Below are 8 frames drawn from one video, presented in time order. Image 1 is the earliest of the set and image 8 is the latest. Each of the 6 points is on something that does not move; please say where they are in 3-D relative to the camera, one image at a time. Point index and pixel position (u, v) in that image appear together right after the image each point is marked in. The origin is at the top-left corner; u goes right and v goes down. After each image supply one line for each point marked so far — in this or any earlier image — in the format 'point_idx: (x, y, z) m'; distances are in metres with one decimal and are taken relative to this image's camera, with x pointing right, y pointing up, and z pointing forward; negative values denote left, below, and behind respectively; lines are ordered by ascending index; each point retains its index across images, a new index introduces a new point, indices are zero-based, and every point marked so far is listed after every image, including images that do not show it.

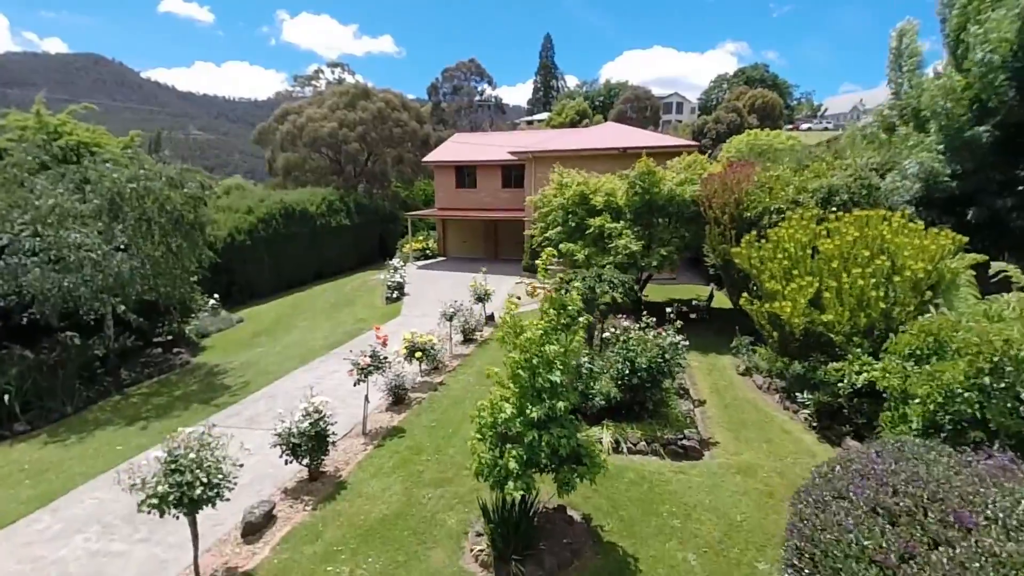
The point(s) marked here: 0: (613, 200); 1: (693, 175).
0: (+2.9, +2.6, +14.5) m
1: (+5.1, +3.2, +14.2) m
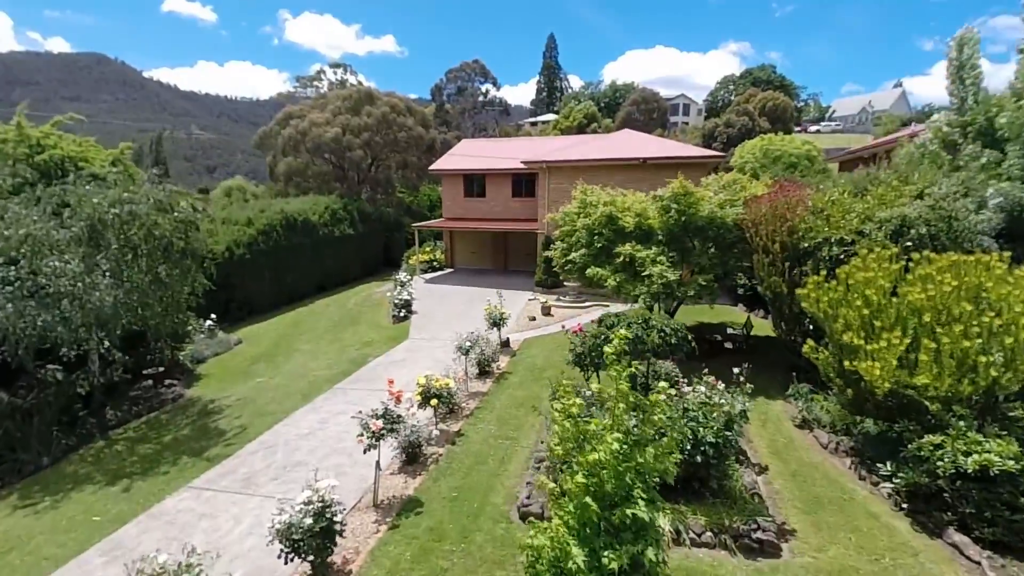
0: (+3.5, +1.8, +13.3) m
1: (+5.7, +2.4, +13.0) m
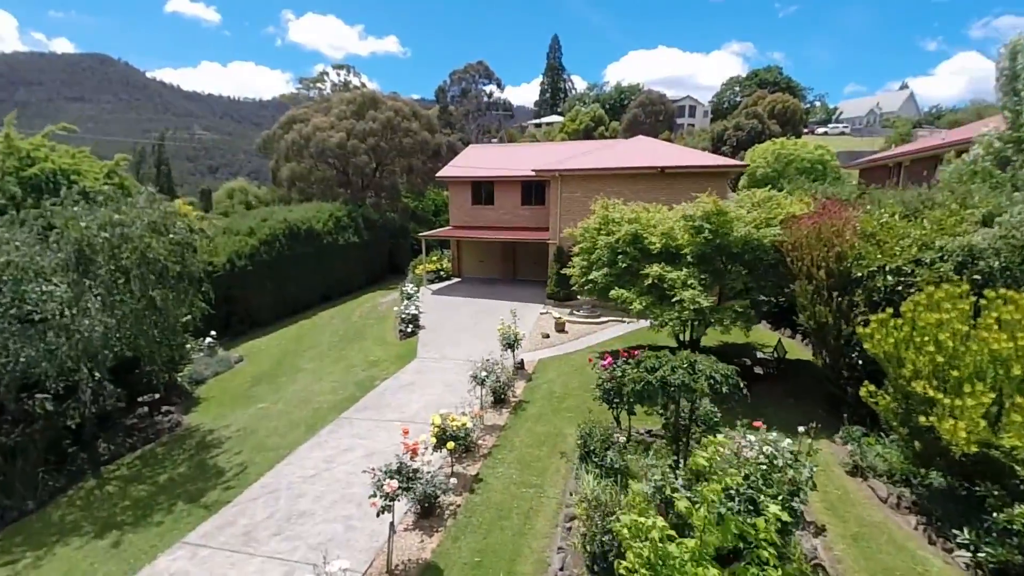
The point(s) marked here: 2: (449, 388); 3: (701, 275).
0: (+4.0, +1.1, +12.4) m
1: (+6.2, +1.8, +12.1) m
2: (-1.8, -2.9, +14.4) m
3: (+4.5, +0.3, +12.0) m
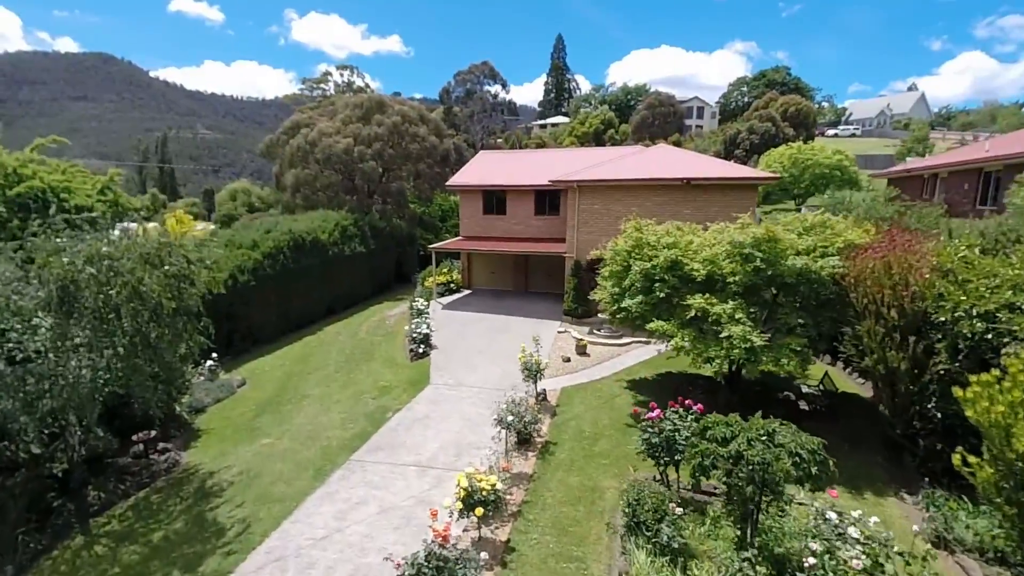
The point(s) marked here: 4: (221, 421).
0: (+4.6, +0.4, +11.3) m
1: (+6.8, +1.0, +11.0) m
2: (-1.2, -3.6, +13.4) m
3: (+5.1, -0.5, +10.9) m
4: (-8.8, -4.0, +15.3) m
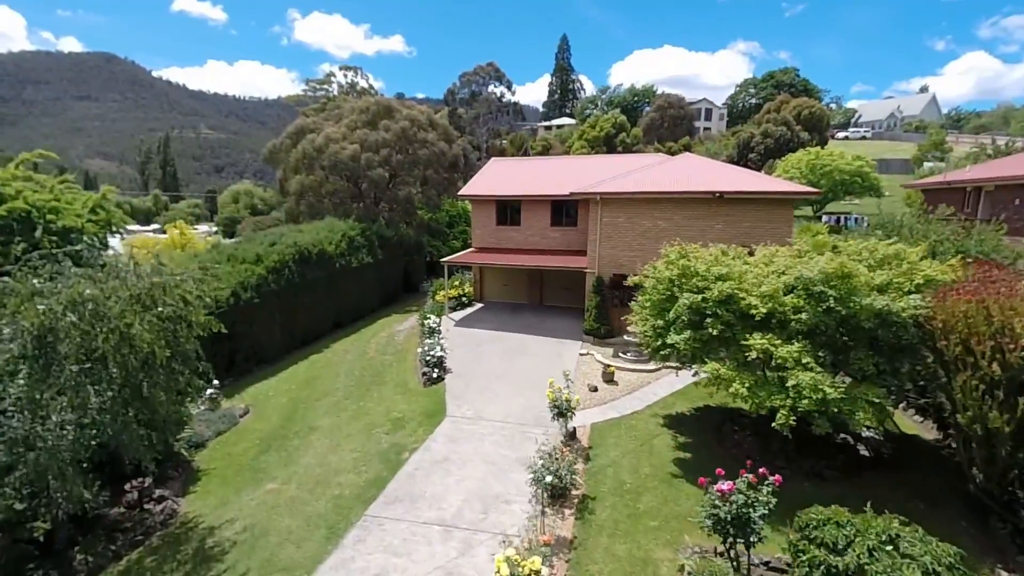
0: (+5.3, -0.4, +10.1) m
1: (+7.5, +0.2, +9.8) m
2: (-0.5, -4.4, +12.2) m
3: (+5.8, -1.3, +9.7) m
4: (-8.1, -4.8, +14.1) m
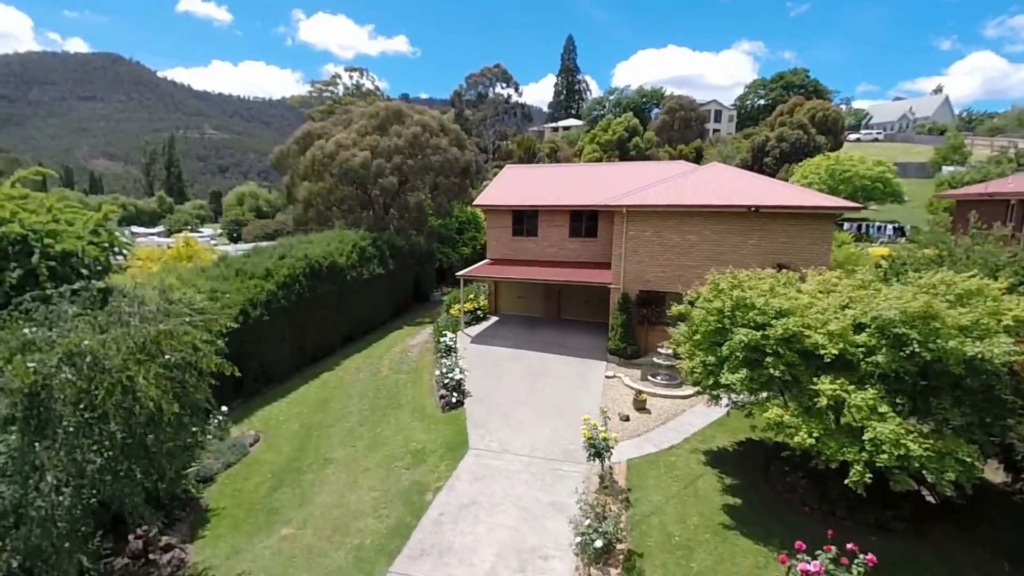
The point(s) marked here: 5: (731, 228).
0: (+6.1, -1.1, +9.1) m
1: (+8.3, -0.5, +8.8) m
2: (+0.3, -5.1, +11.2) m
3: (+6.6, -2.0, +8.7) m
4: (-7.3, -5.4, +13.2) m
5: (+8.2, +2.3, +18.9) m
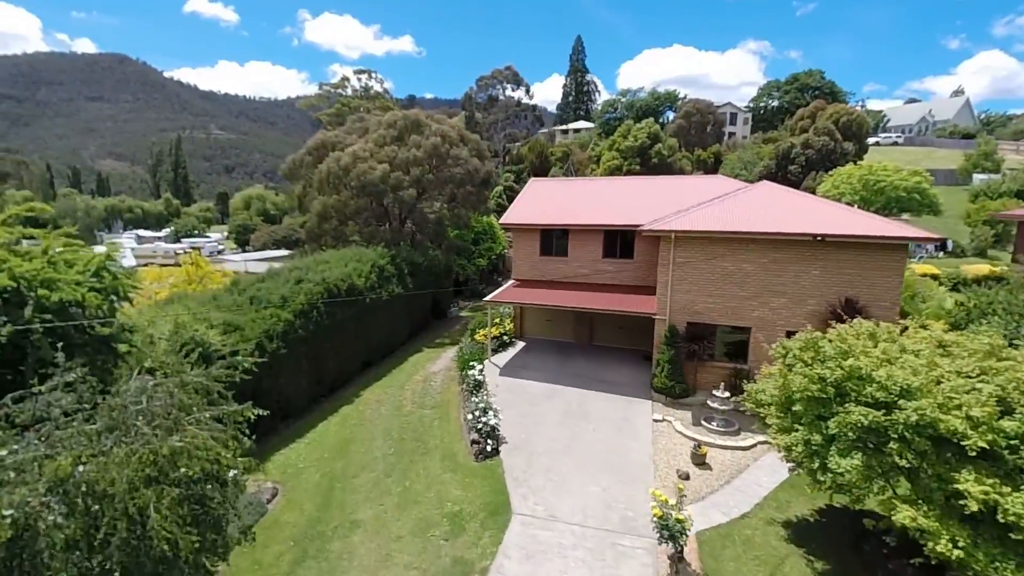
0: (+7.3, -2.3, +7.5) m
1: (+9.5, -1.7, +7.1) m
2: (+1.5, -6.2, +9.7) m
3: (+7.8, -3.1, +7.1) m
4: (-6.0, -6.6, +11.7) m
5: (+9.5, +1.1, +17.3) m
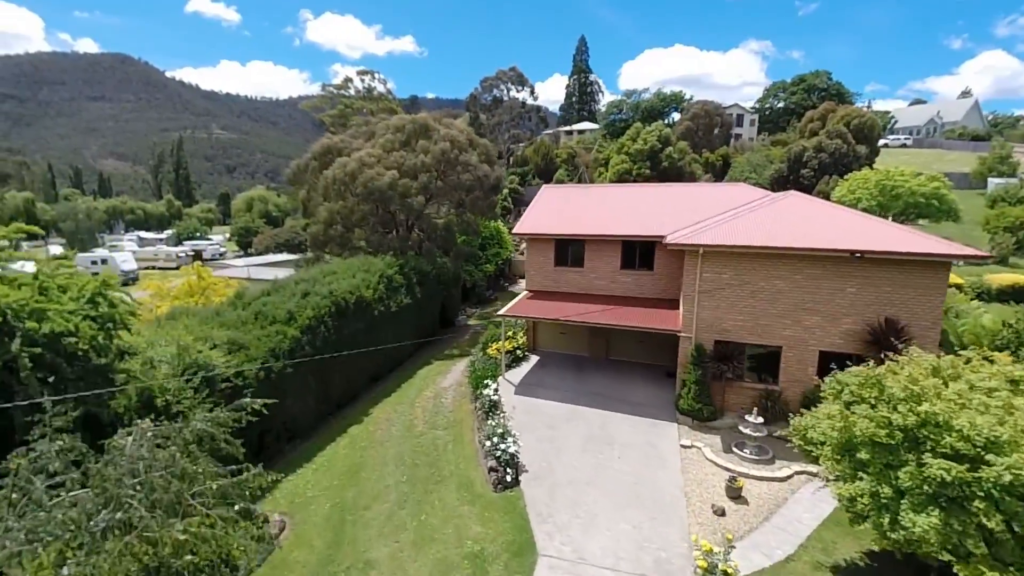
0: (+7.9, -2.9, +6.6) m
1: (+10.1, -2.3, +6.2) m
2: (+2.1, -6.8, +8.8) m
3: (+8.4, -3.7, +6.2) m
4: (-5.4, -7.2, +10.8) m
5: (+10.2, +0.5, +16.4) m
